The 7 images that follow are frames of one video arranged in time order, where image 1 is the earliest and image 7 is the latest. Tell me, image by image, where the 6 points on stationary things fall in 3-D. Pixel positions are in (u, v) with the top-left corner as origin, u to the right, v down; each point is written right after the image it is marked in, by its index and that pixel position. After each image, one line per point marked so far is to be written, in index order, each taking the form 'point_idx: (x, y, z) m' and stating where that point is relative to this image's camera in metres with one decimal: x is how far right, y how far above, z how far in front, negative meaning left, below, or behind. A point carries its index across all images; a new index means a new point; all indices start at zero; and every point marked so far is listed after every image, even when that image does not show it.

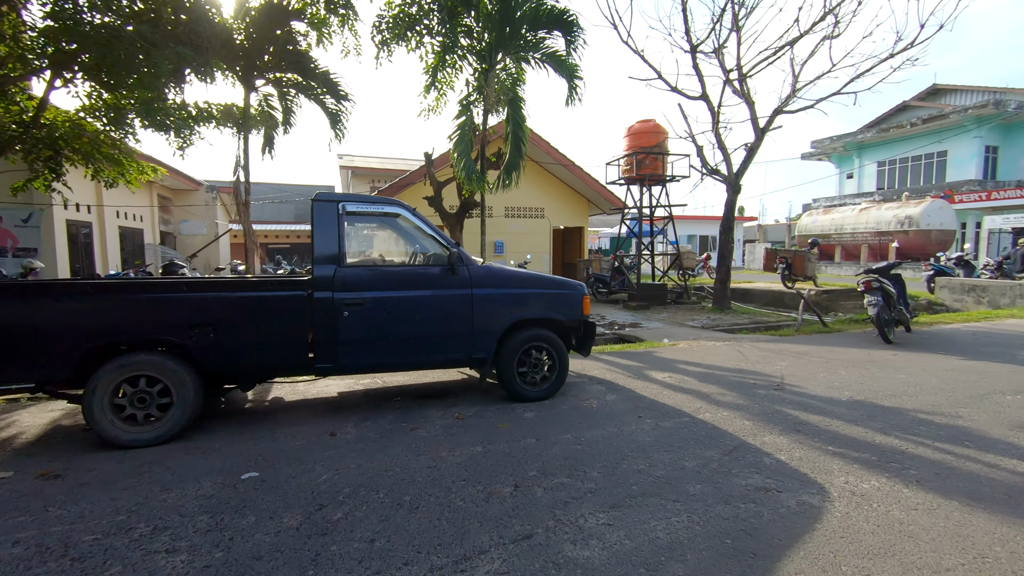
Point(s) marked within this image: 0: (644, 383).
0: (+1.4, -1.0, +4.9) m
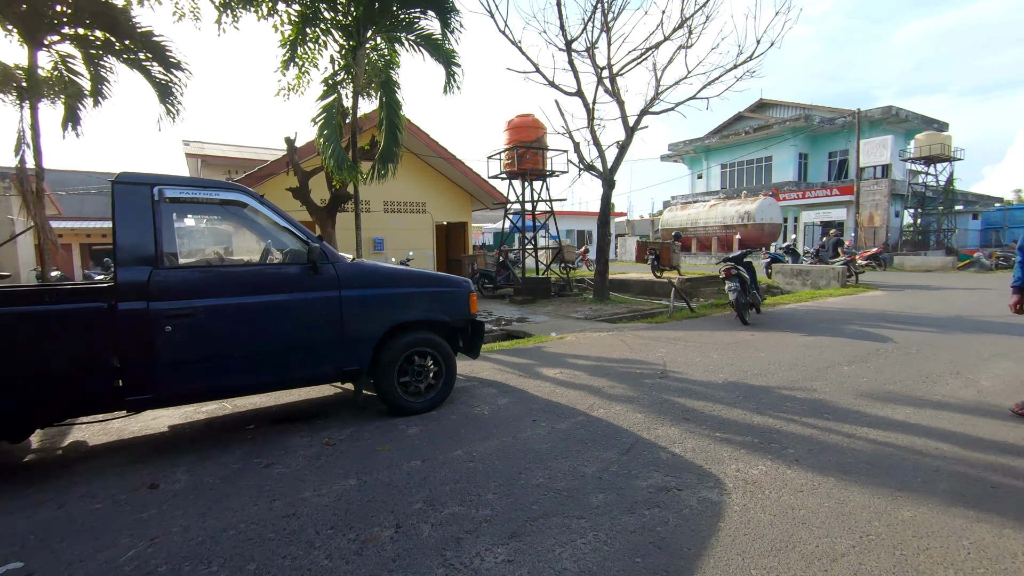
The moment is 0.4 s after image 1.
0: (+0.2, -0.9, +4.7) m
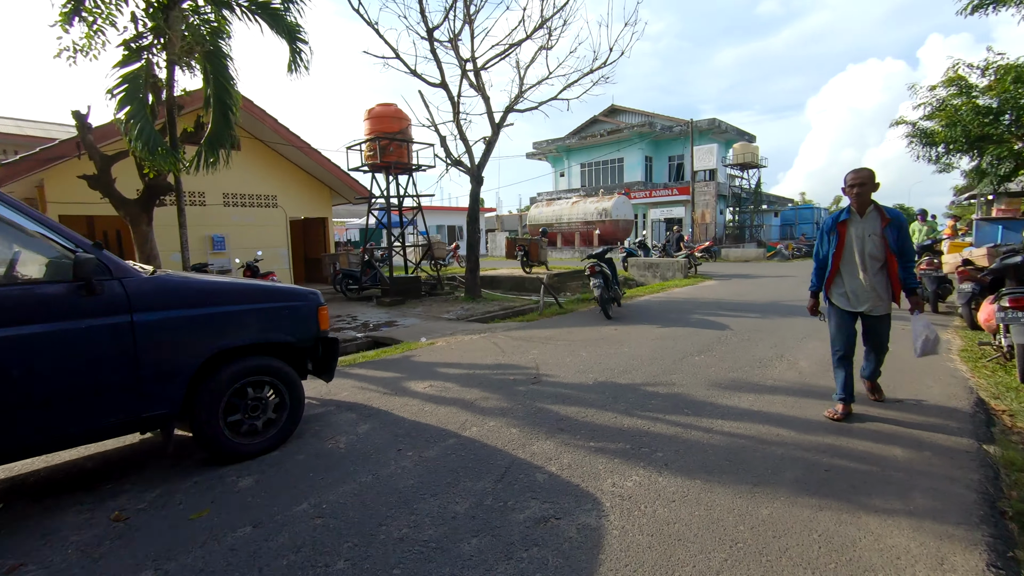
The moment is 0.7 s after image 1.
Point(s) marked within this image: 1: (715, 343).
0: (-1.0, -1.0, +4.3) m
1: (+2.7, -0.7, +6.2) m
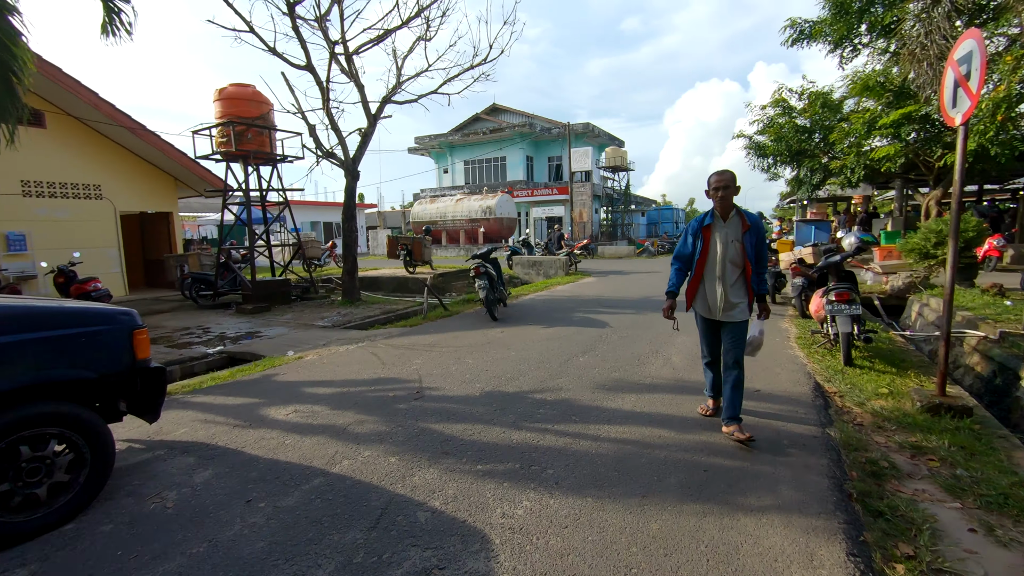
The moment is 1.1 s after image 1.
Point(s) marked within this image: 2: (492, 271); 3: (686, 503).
0: (-2.0, -1.1, +3.6) m
1: (+1.1, -0.7, +6.3) m
2: (-0.4, +0.3, +8.4) m
3: (+1.0, -1.2, +2.6) m
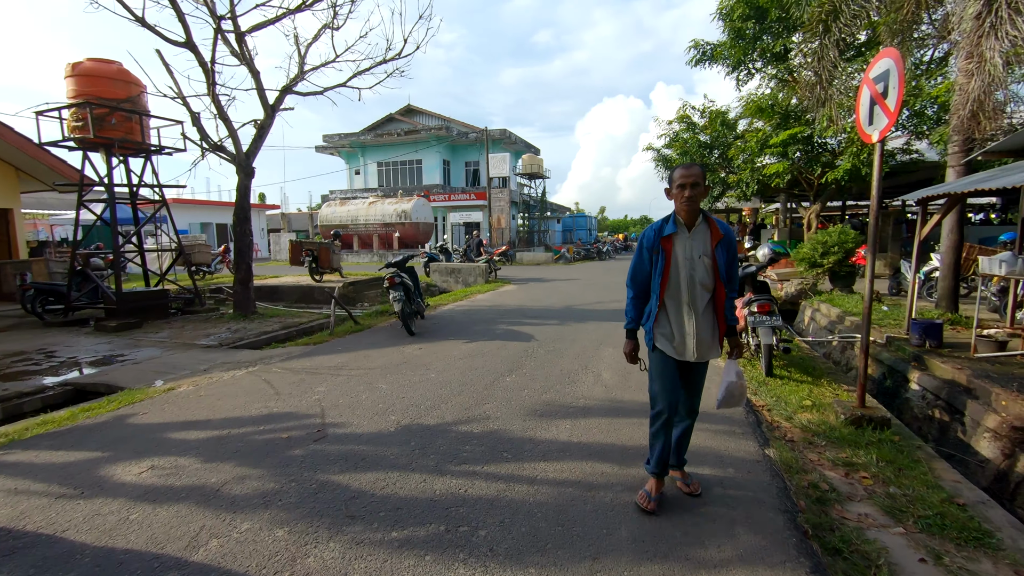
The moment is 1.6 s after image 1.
0: (-2.4, -1.3, +2.7) m
1: (+0.1, -0.9, +5.9) m
2: (-1.7, +0.1, +7.7) m
3: (+0.6, -1.3, +2.2) m
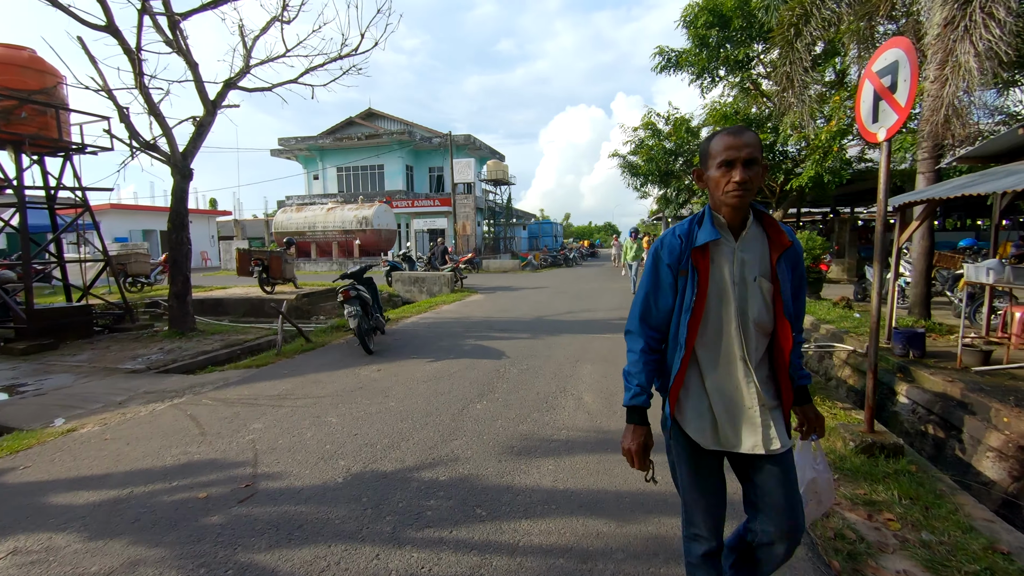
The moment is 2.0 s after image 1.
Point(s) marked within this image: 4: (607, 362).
0: (-2.5, -1.4, +2.0) m
1: (-0.2, -1.0, +5.3) m
2: (-2.2, -0.1, +7.0) m
3: (+0.5, -1.4, +1.7) m
4: (+1.2, -1.0, +6.0) m
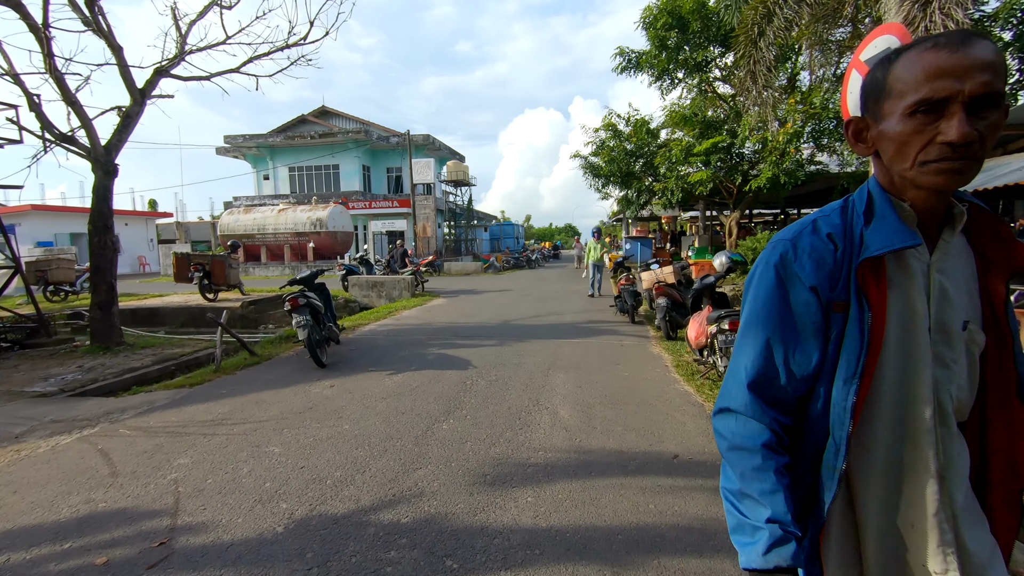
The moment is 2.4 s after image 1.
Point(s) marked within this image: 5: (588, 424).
0: (-2.6, -1.5, +1.3) m
1: (-0.5, -1.1, +4.9) m
2: (-2.7, -0.2, +6.4) m
3: (+0.5, -1.4, +1.3) m
4: (+0.8, -1.0, +5.7) m
5: (+0.6, -1.1, +4.0) m
